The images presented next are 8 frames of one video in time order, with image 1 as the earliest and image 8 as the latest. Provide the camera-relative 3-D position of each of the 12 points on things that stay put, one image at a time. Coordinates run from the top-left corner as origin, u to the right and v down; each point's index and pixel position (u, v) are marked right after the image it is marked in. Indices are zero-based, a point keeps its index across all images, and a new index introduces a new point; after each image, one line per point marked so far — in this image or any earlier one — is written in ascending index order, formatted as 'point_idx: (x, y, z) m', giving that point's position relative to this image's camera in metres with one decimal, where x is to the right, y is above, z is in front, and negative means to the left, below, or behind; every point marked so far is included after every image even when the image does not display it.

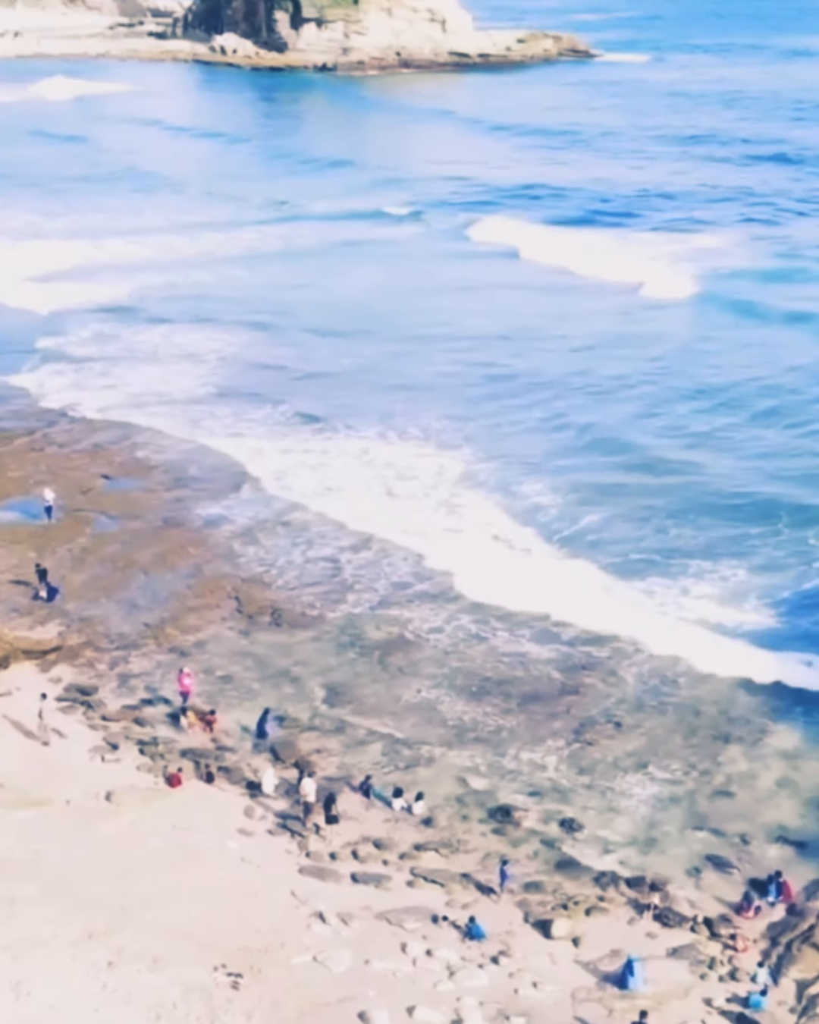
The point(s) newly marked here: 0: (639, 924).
0: (+2.5, -4.5, +19.5) m
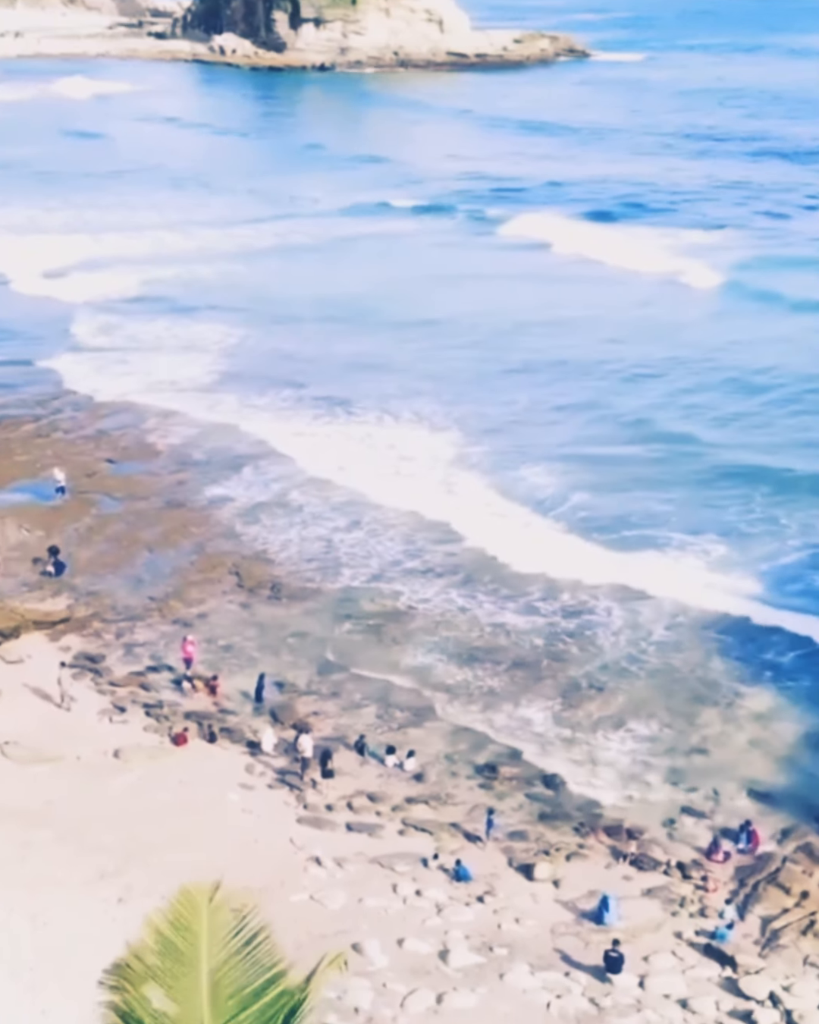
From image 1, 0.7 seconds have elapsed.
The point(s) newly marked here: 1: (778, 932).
0: (+2.4, -4.2, +20.8) m
1: (+3.9, -4.5, +18.9) m
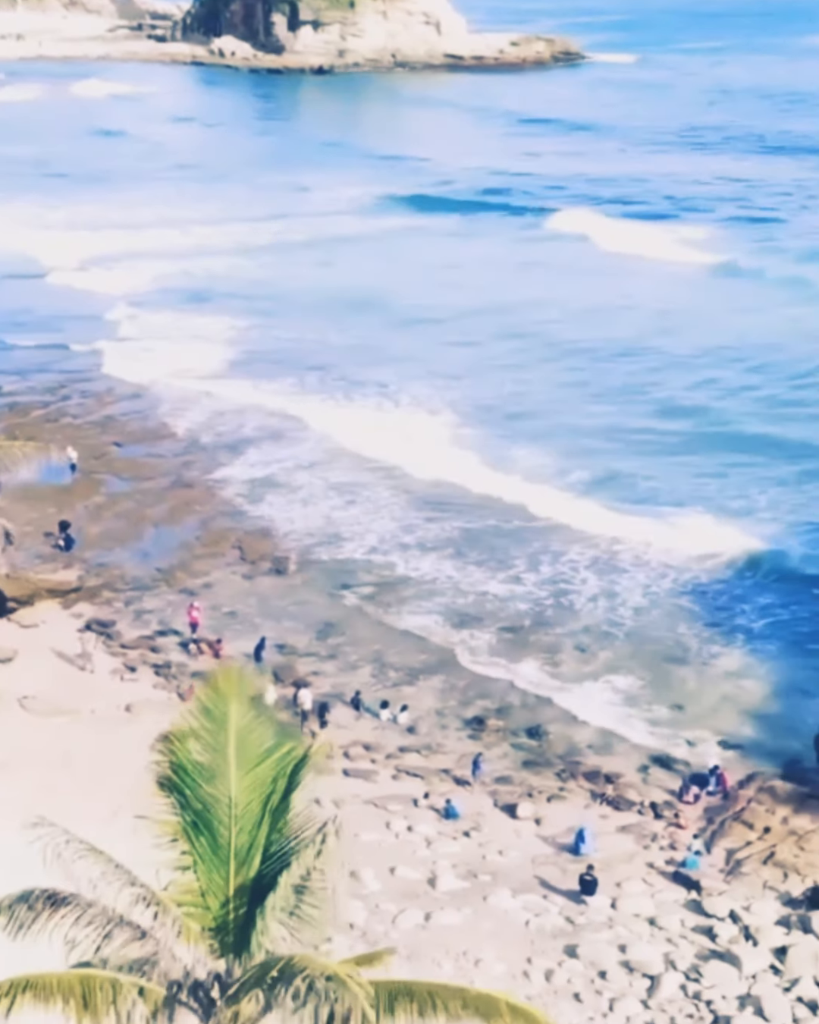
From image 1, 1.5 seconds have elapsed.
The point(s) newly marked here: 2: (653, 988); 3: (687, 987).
0: (+2.3, -3.7, +22.4) m
1: (+3.8, -4.1, +20.5) m
2: (+2.4, -4.7, +17.5) m
3: (+2.8, -4.7, +17.6) m
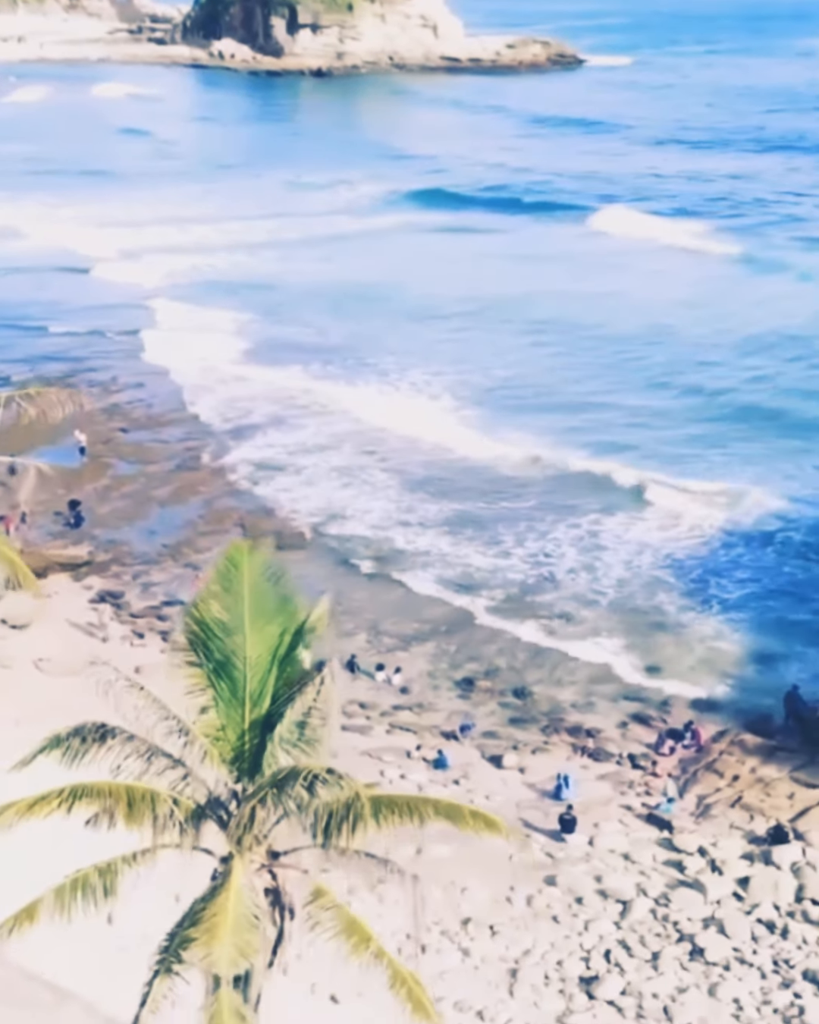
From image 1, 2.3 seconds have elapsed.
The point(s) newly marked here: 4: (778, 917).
0: (+2.2, -3.3, +23.9) m
1: (+3.7, -3.7, +22.0) m
2: (+2.3, -4.3, +19.1) m
3: (+2.7, -4.3, +19.1) m
4: (+3.9, -4.3, +18.9) m
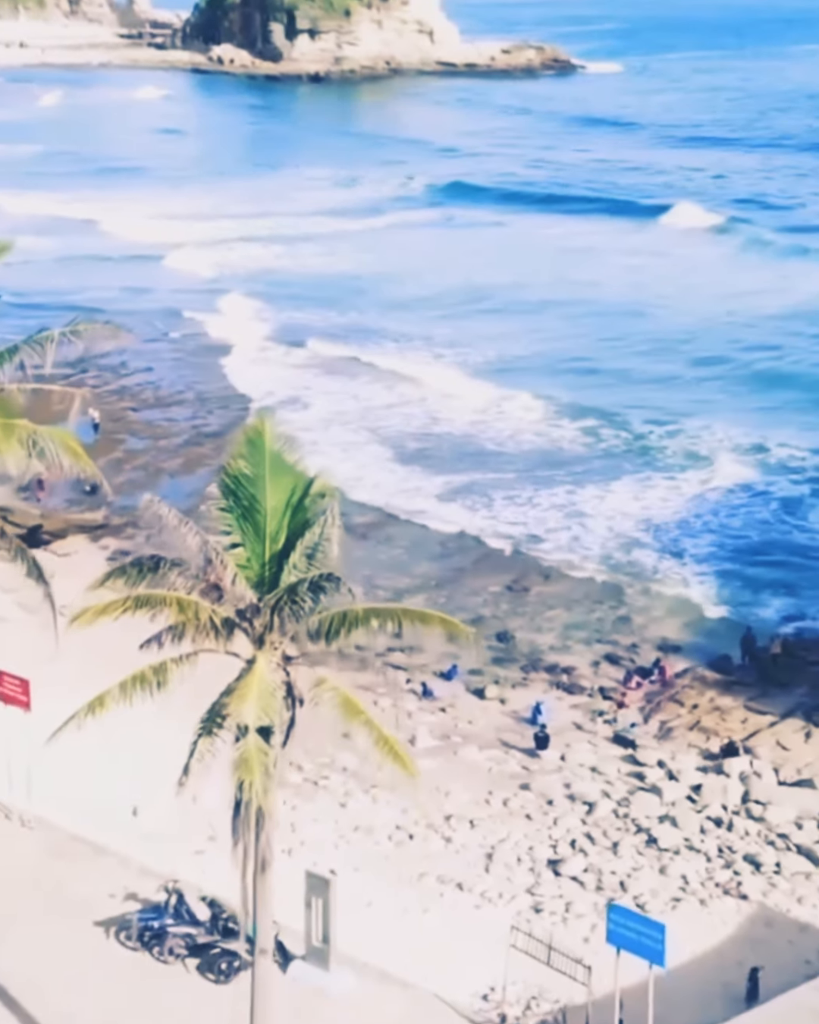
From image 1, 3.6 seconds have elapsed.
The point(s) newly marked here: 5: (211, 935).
0: (+2.1, -2.7, +26.4) m
1: (+3.6, -3.0, +24.5) m
2: (+2.2, -3.6, +21.5) m
3: (+2.5, -3.6, +21.6) m
4: (+3.8, -3.6, +21.4) m
5: (-1.7, -3.6, +14.9) m
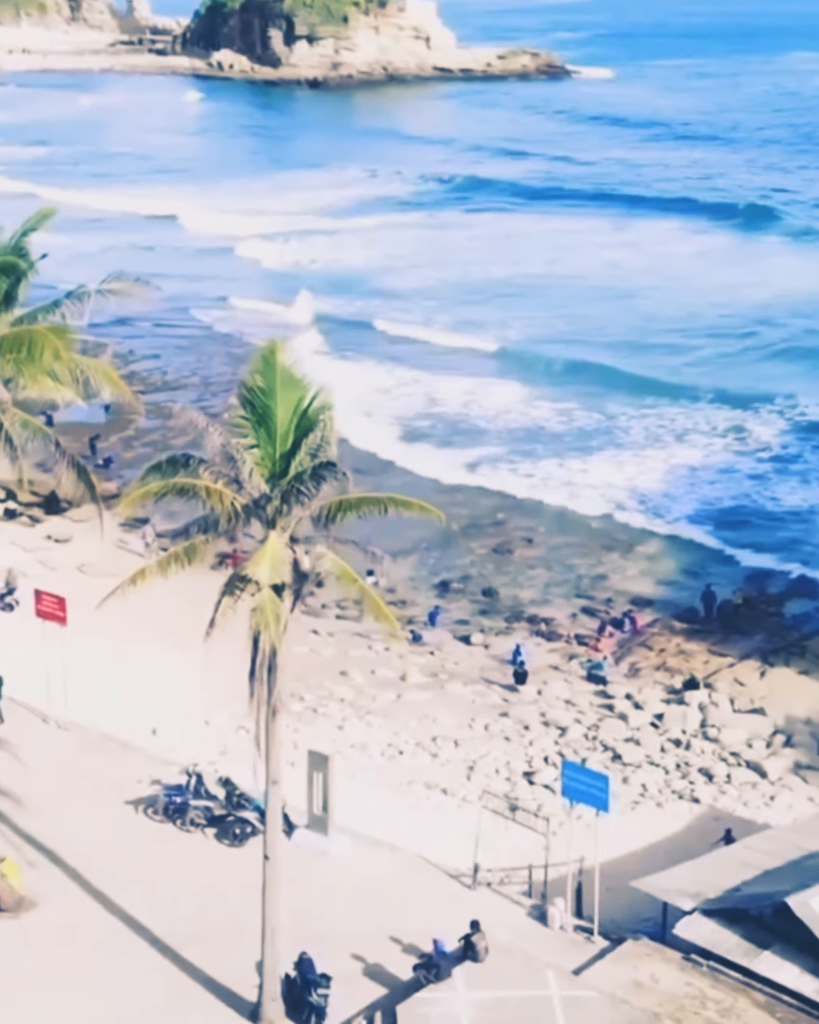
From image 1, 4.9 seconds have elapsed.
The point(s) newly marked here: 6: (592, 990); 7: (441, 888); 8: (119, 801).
0: (+2.0, -2.1, +28.7) m
1: (+3.5, -2.4, +26.8) m
2: (+2.1, -3.0, +23.9) m
3: (+2.4, -3.0, +24.0) m
4: (+3.7, -3.0, +23.7) m
5: (-1.8, -2.9, +17.3) m
6: (+1.4, -3.8, +13.9) m
7: (+0.3, -3.4, +16.1) m
8: (-2.9, -2.9, +17.8) m
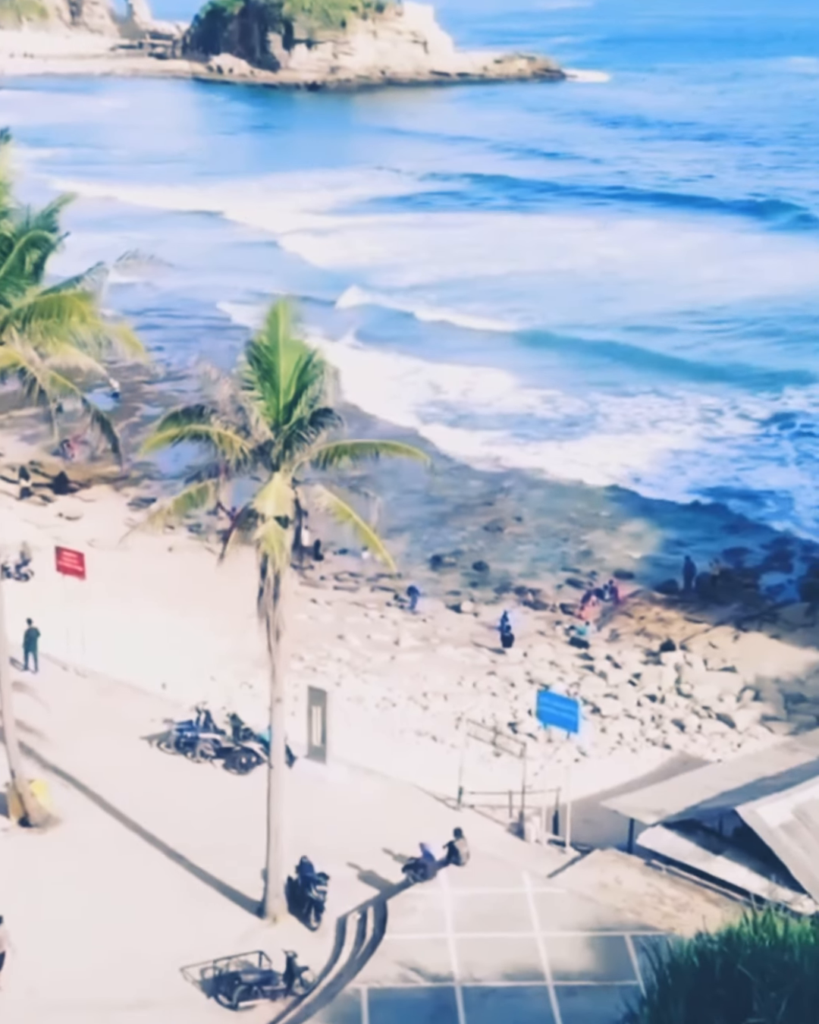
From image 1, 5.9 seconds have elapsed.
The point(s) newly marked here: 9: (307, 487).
0: (+1.8, -1.7, +30.4) m
1: (+3.4, -2.0, +28.5) m
2: (+2.0, -2.5, +25.5) m
3: (+2.3, -2.5, +25.6) m
4: (+3.6, -2.6, +25.4) m
5: (-1.9, -2.4, +18.9) m
6: (+1.3, -3.3, +15.5) m
7: (+0.2, -3.0, +17.8) m
8: (-3.0, -2.5, +19.4) m
9: (-0.8, +0.2, +14.6) m
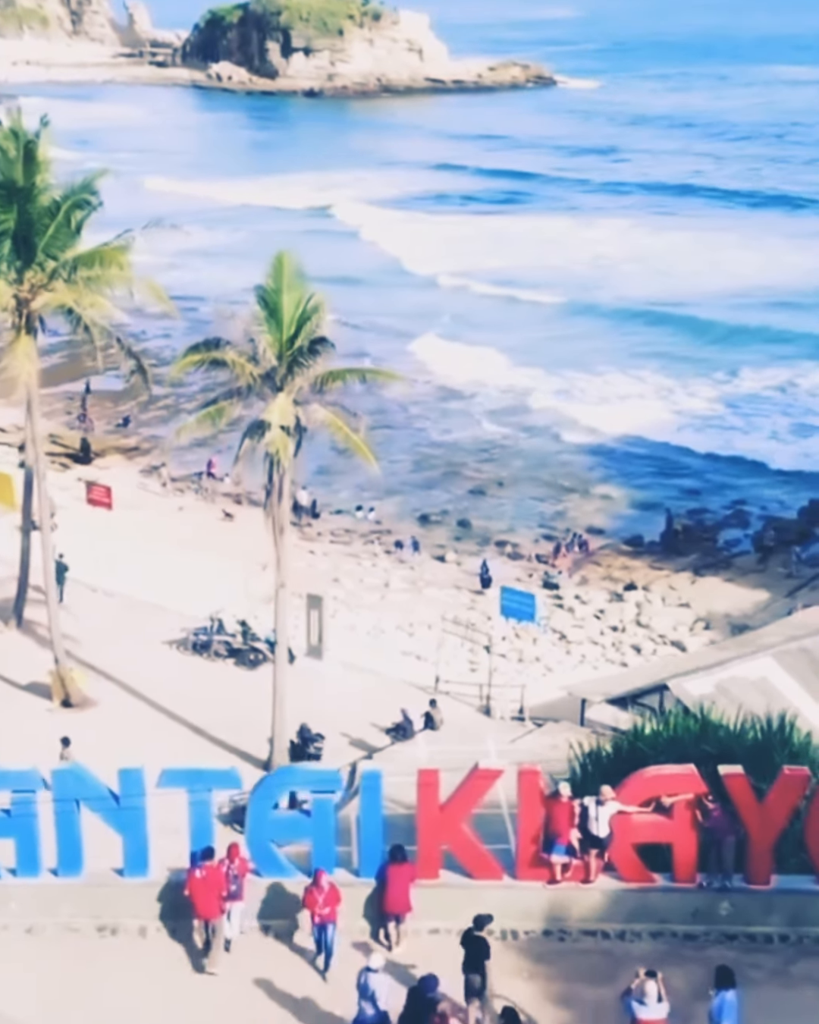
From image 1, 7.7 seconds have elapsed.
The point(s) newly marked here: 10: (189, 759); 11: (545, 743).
0: (+1.6, -0.9, +33.4) m
1: (+3.2, -1.2, +31.5) m
2: (+1.8, -1.7, +28.5) m
3: (+2.1, -1.8, +28.6) m
4: (+3.4, -1.8, +28.4) m
5: (-2.1, -1.6, +21.9) m
6: (+1.2, -2.5, +18.5) m
7: (0.0, -2.1, +20.8) m
8: (-3.2, -1.7, +22.4) m
9: (-1.0, +1.1, +17.7) m
10: (-2.4, -2.7, +18.9) m
11: (+1.4, -2.4, +18.8) m
